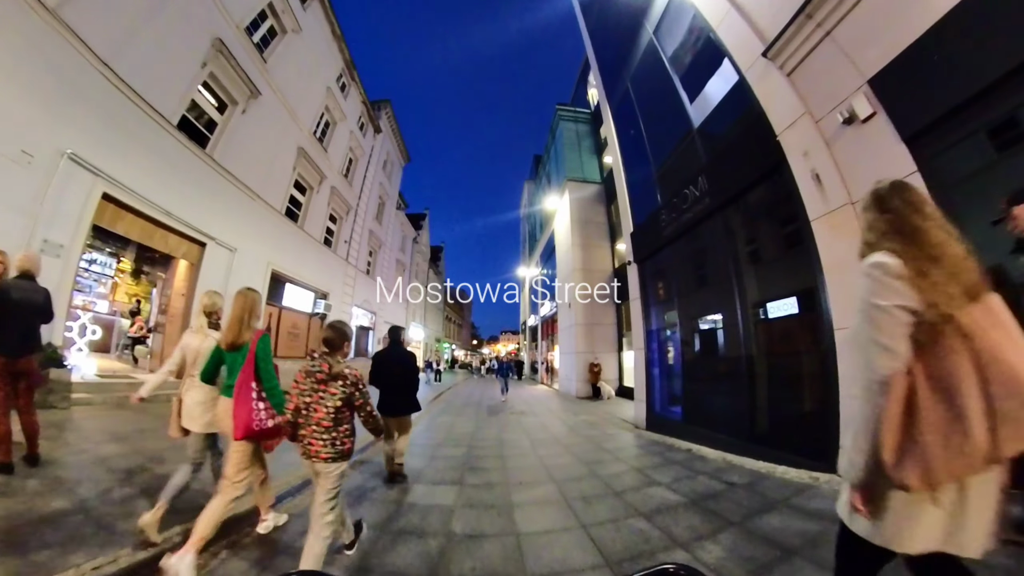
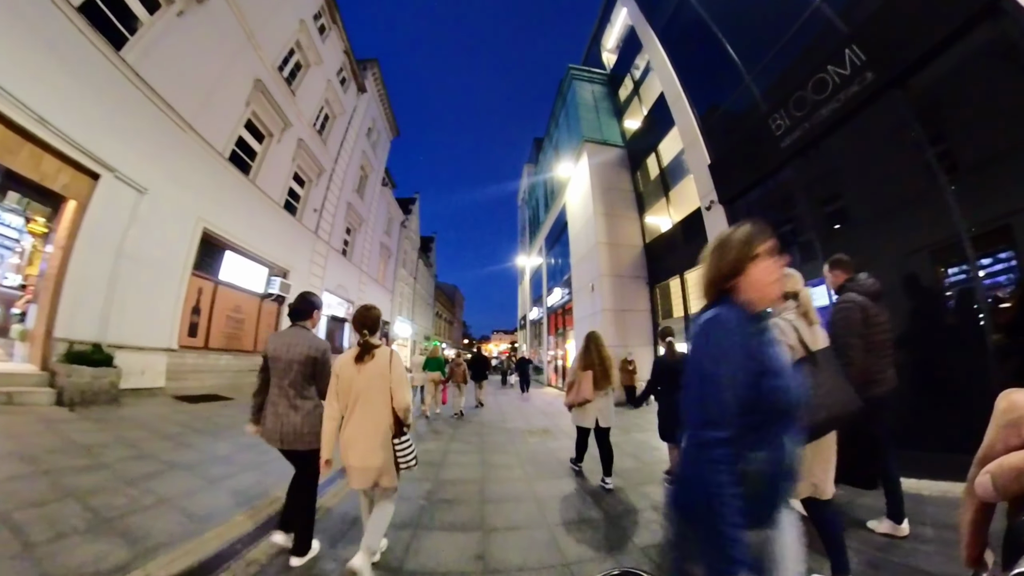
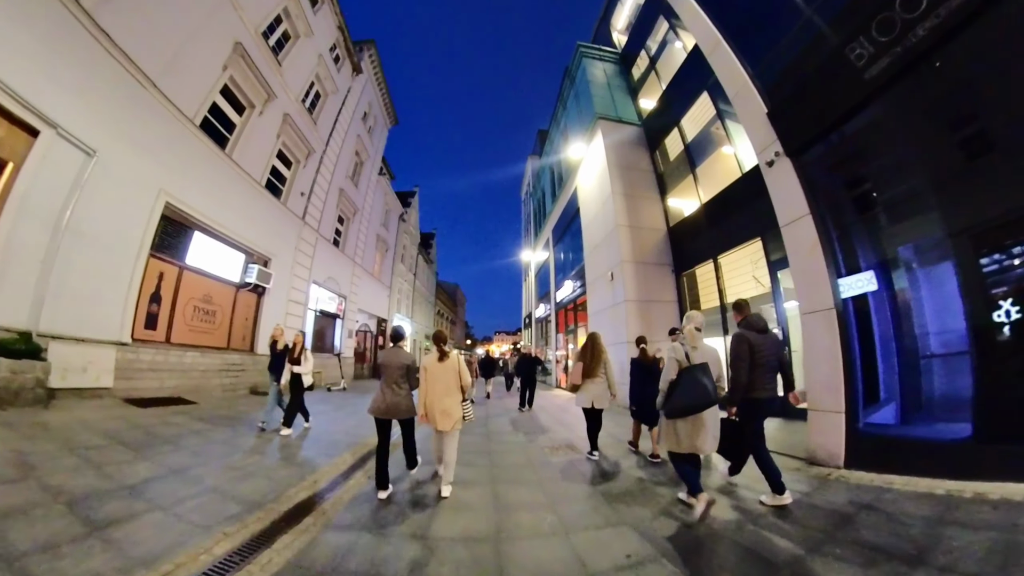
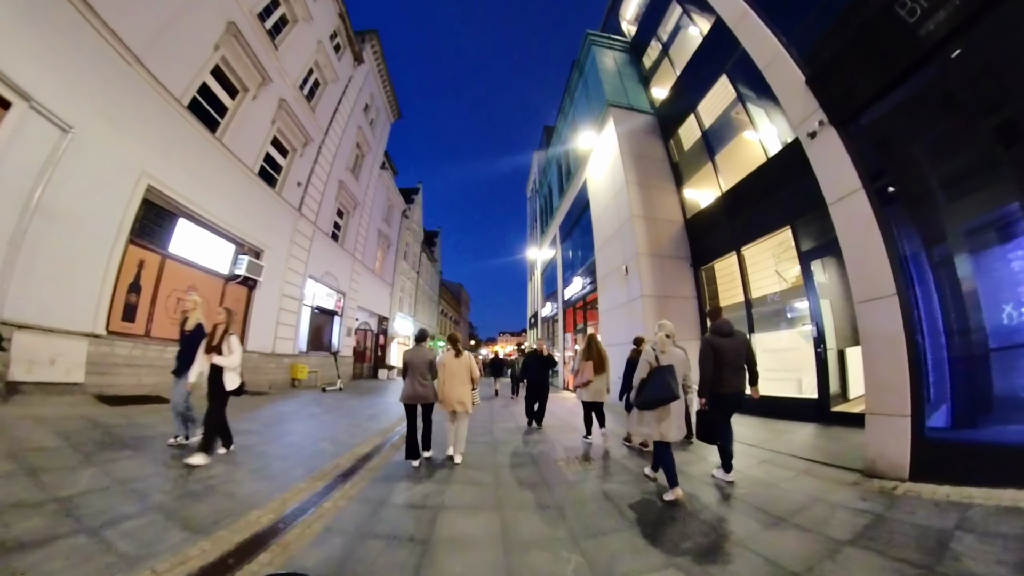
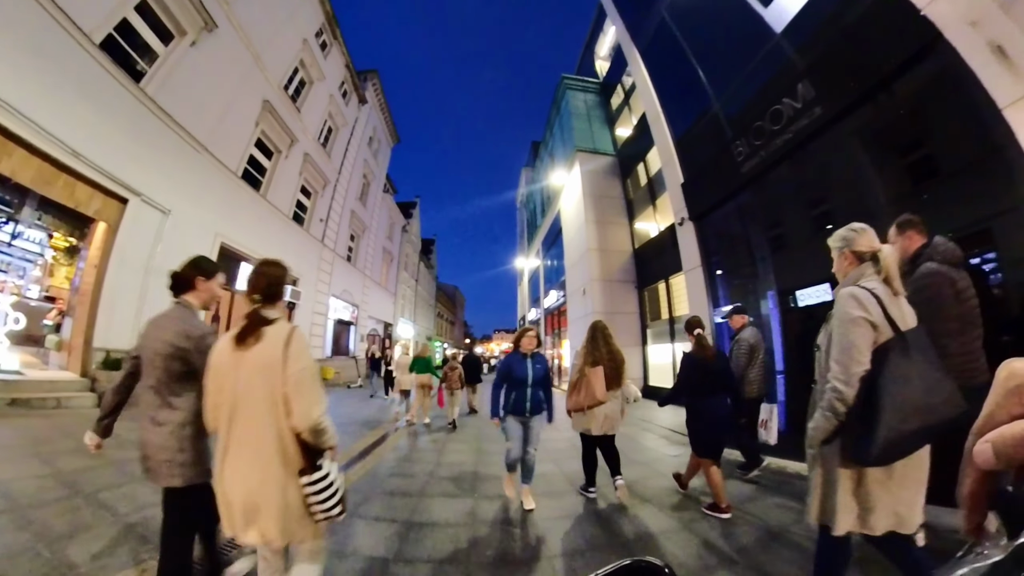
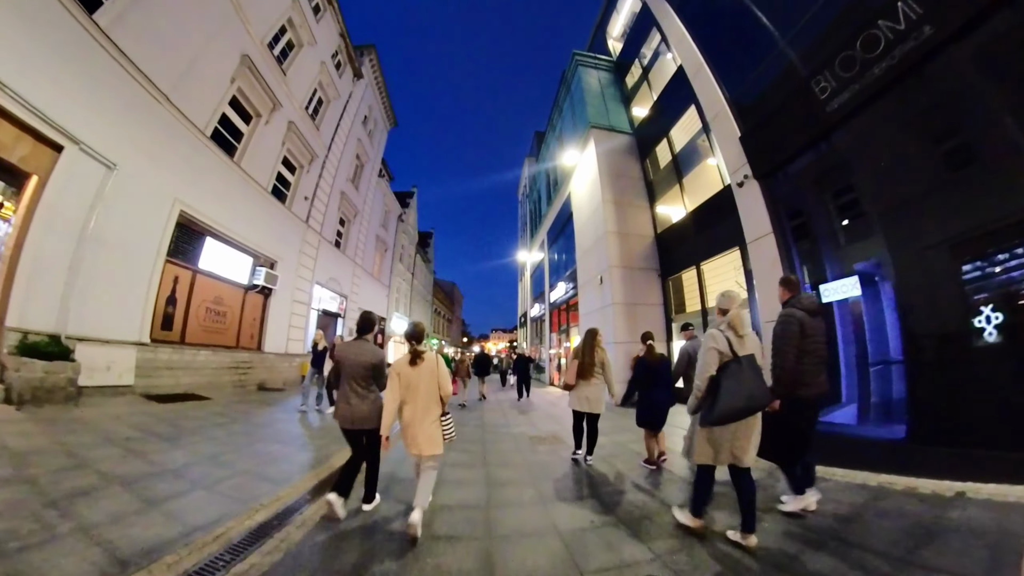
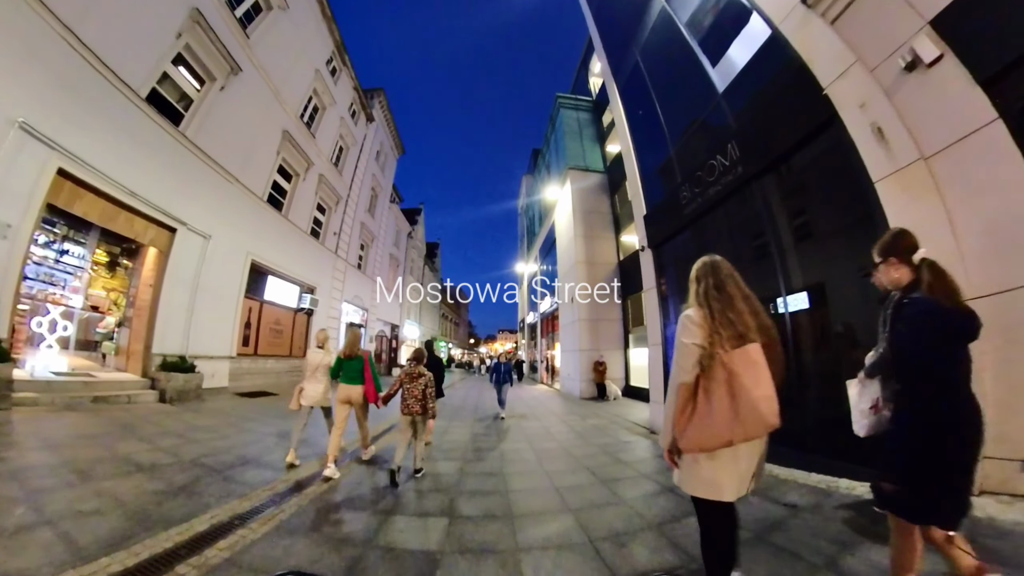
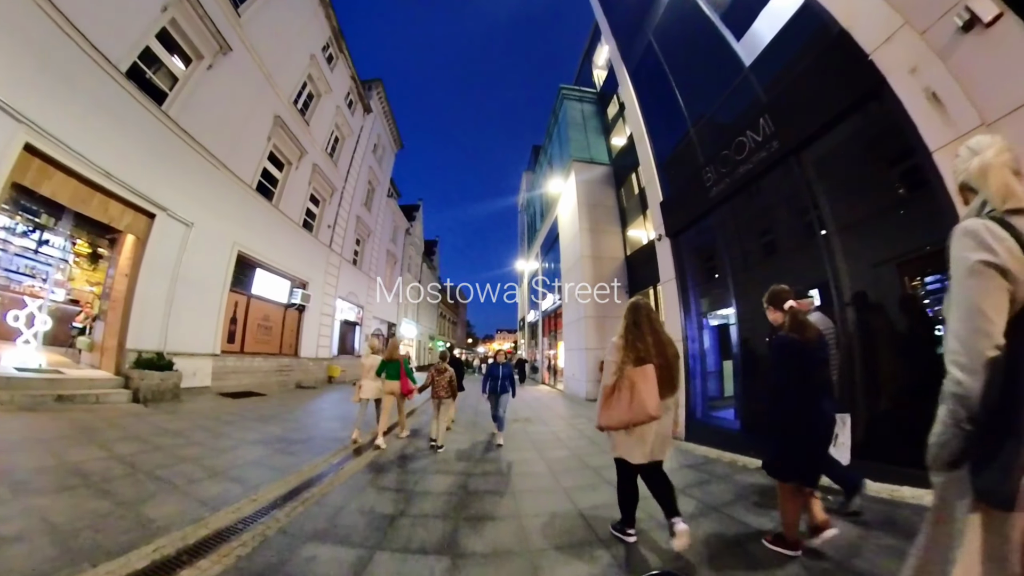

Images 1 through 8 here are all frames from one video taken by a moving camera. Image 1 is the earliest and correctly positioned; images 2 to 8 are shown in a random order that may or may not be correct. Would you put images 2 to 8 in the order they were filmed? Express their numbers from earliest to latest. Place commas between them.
7, 8, 5, 2, 6, 3, 4
